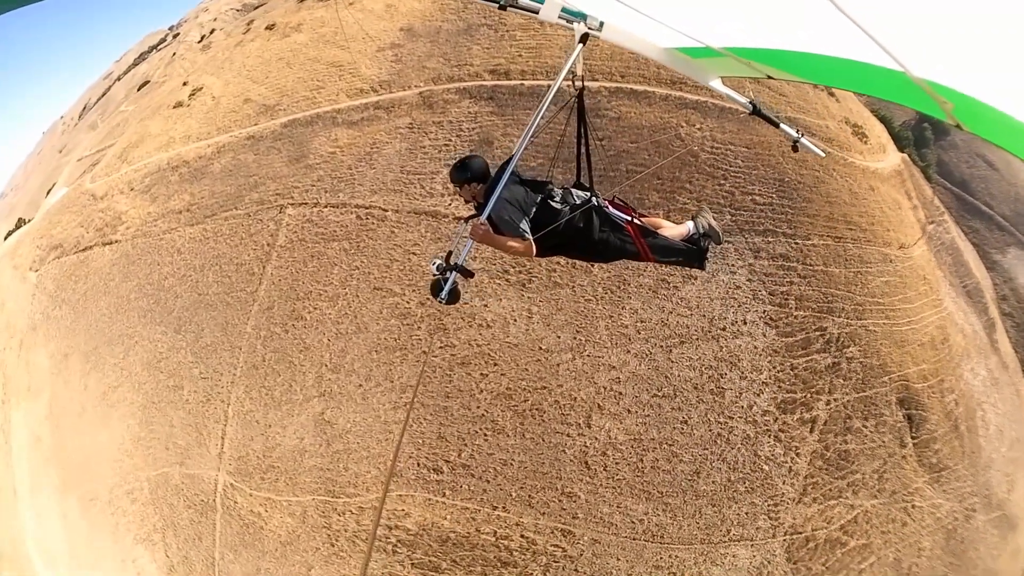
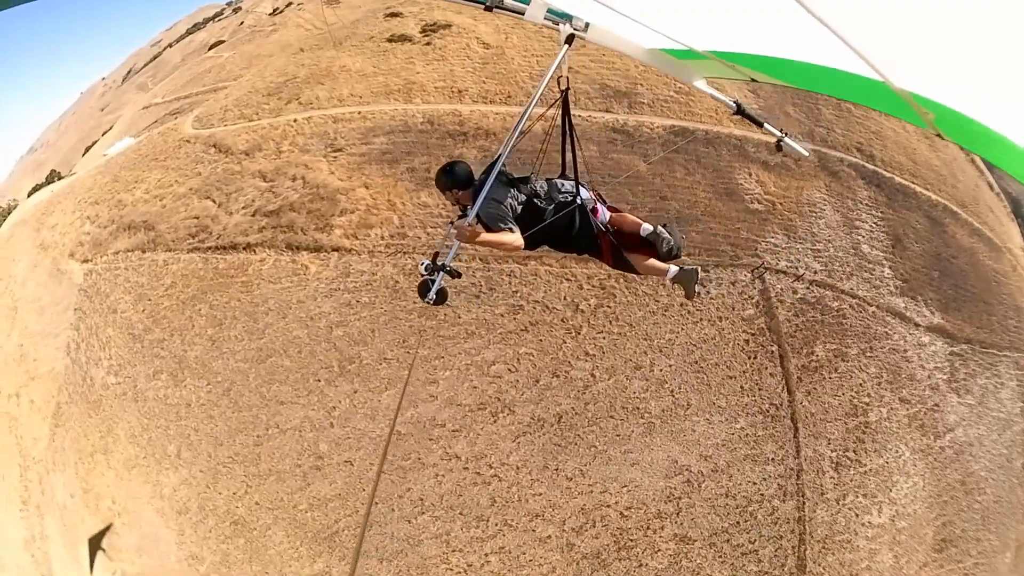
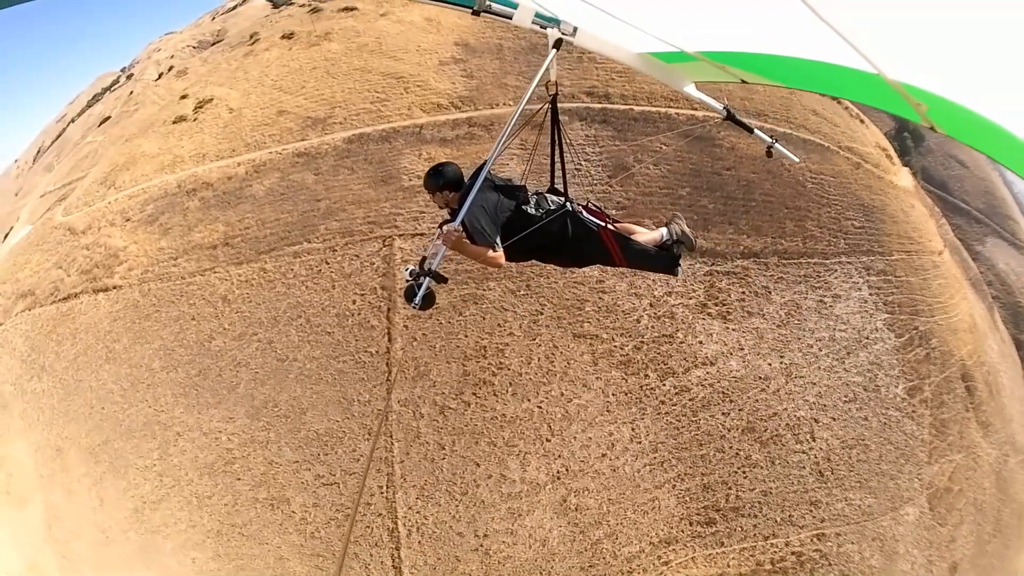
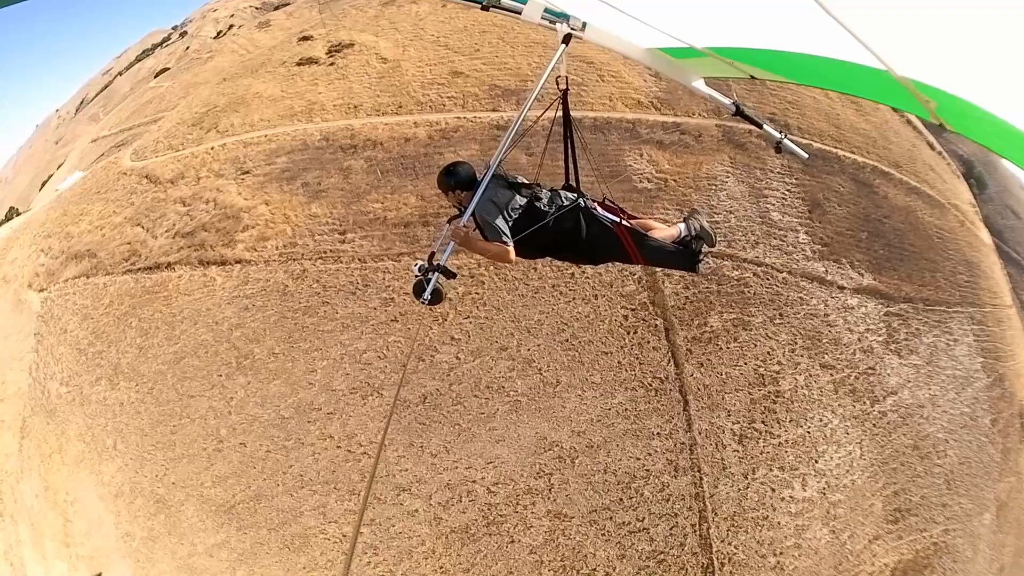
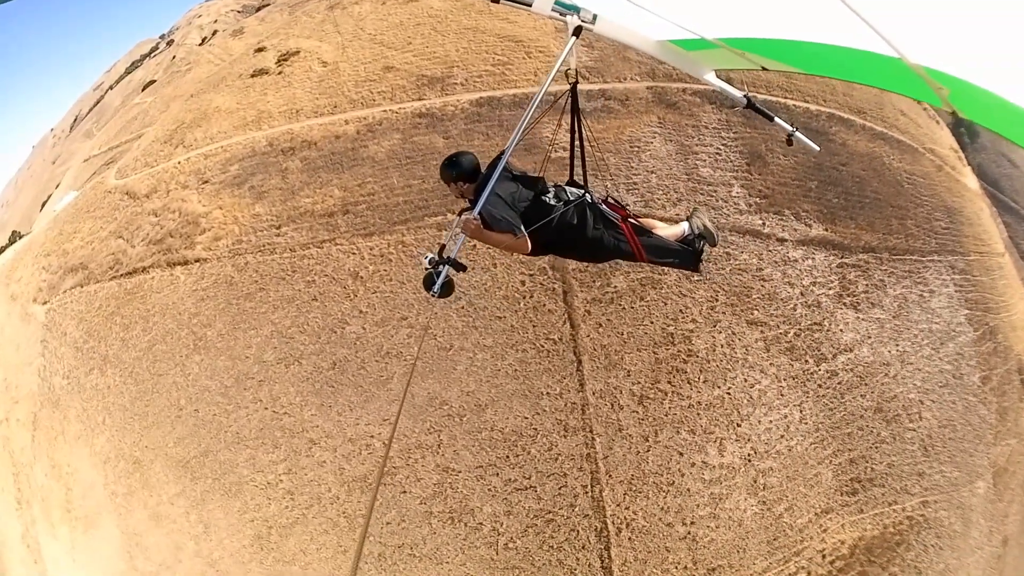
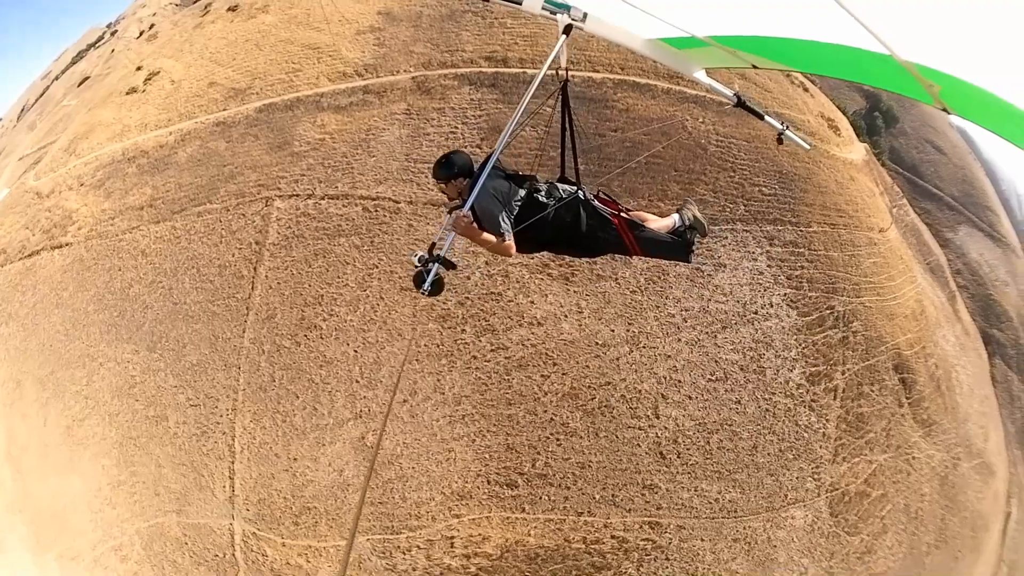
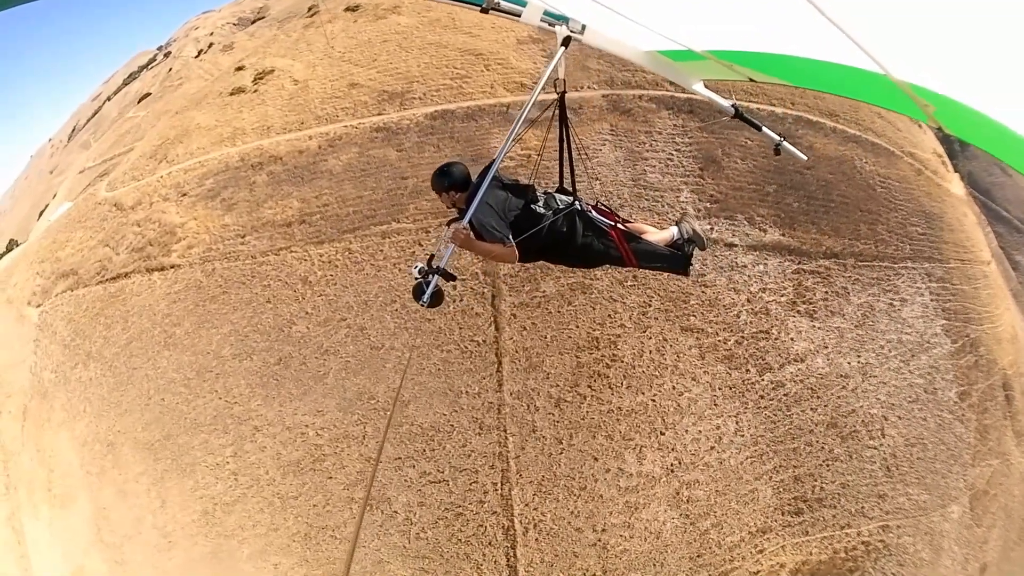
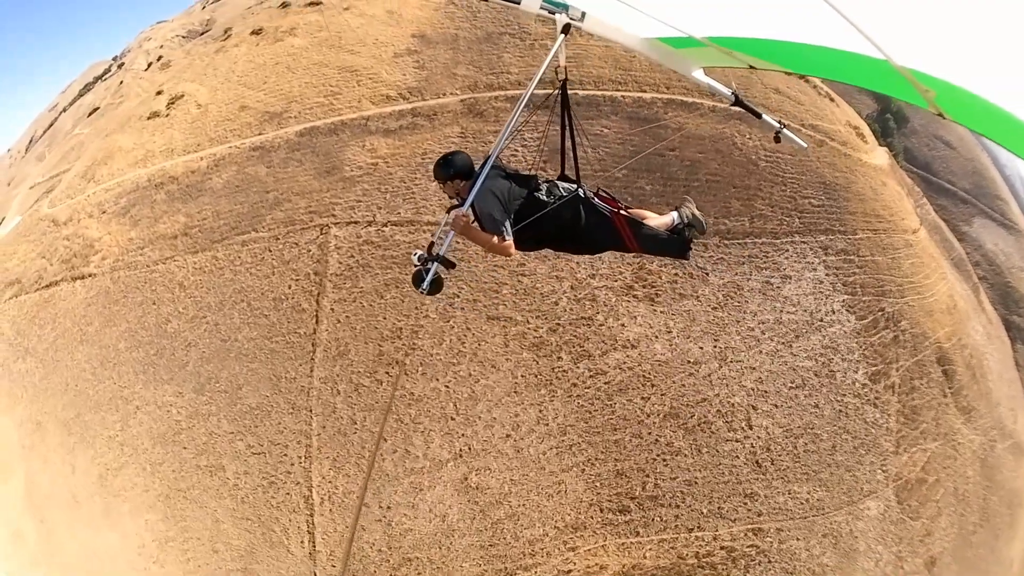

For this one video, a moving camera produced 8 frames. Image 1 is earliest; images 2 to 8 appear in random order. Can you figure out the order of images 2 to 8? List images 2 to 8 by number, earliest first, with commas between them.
6, 8, 3, 7, 5, 4, 2
